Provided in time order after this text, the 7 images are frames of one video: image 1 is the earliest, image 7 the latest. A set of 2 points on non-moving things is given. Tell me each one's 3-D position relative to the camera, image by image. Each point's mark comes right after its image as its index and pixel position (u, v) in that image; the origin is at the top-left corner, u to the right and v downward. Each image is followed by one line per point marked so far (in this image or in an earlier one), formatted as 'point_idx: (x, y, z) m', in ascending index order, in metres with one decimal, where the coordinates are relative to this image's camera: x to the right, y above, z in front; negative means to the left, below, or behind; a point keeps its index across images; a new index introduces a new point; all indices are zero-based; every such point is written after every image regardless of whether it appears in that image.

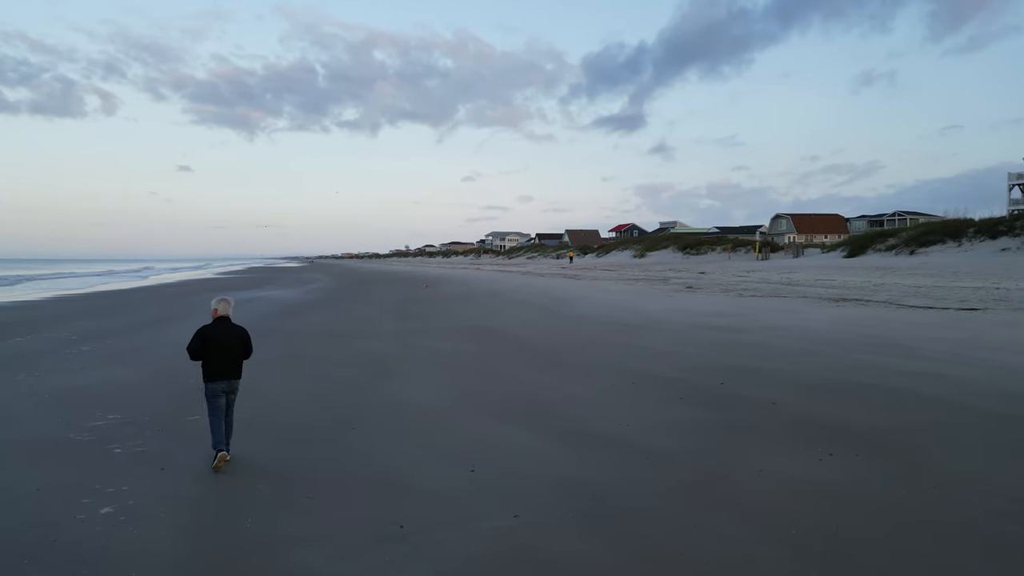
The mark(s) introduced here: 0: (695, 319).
0: (+2.7, -0.5, +10.8) m
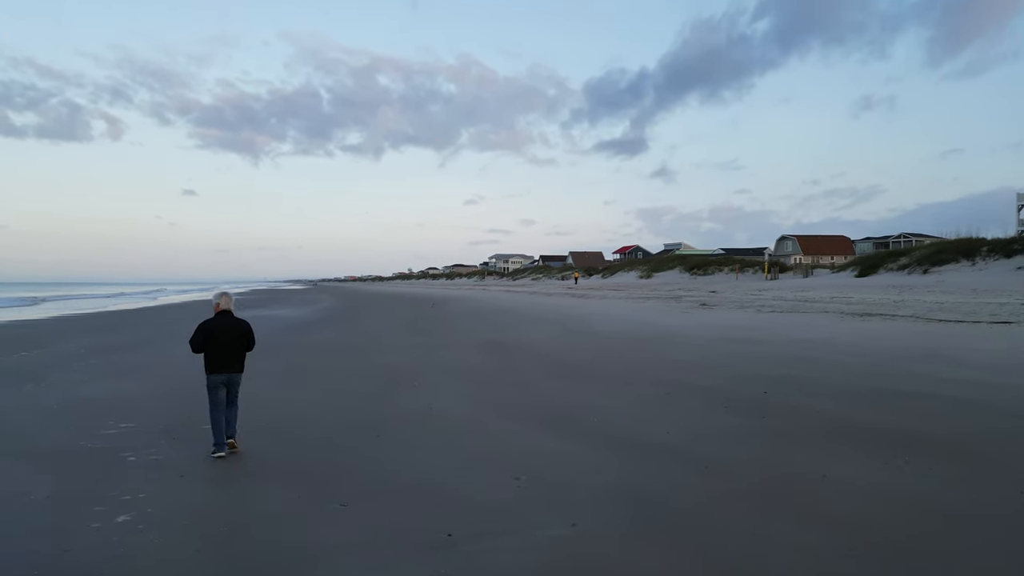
0: (+2.9, -0.7, +10.5) m
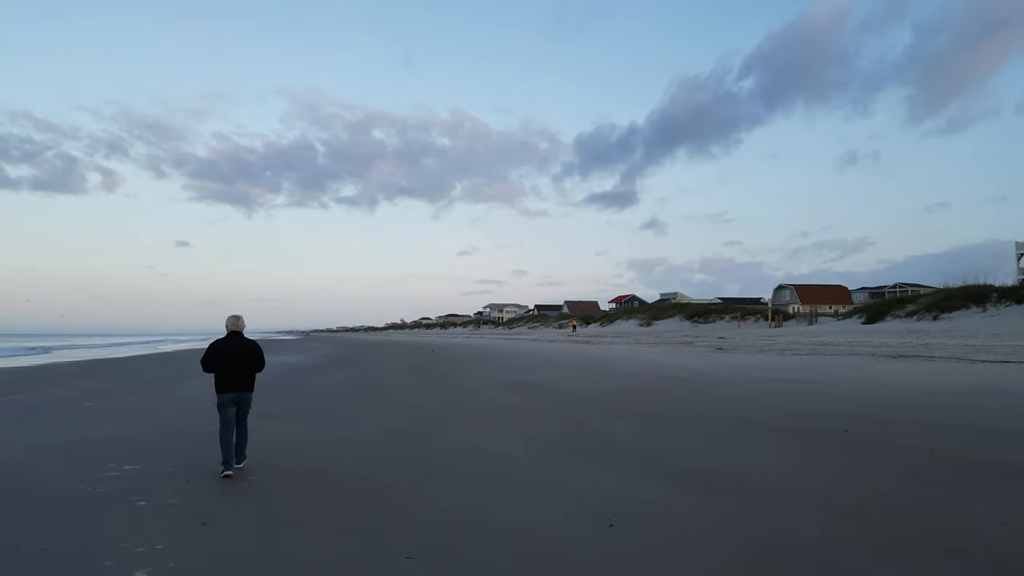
0: (+3.2, -1.2, +10.0) m
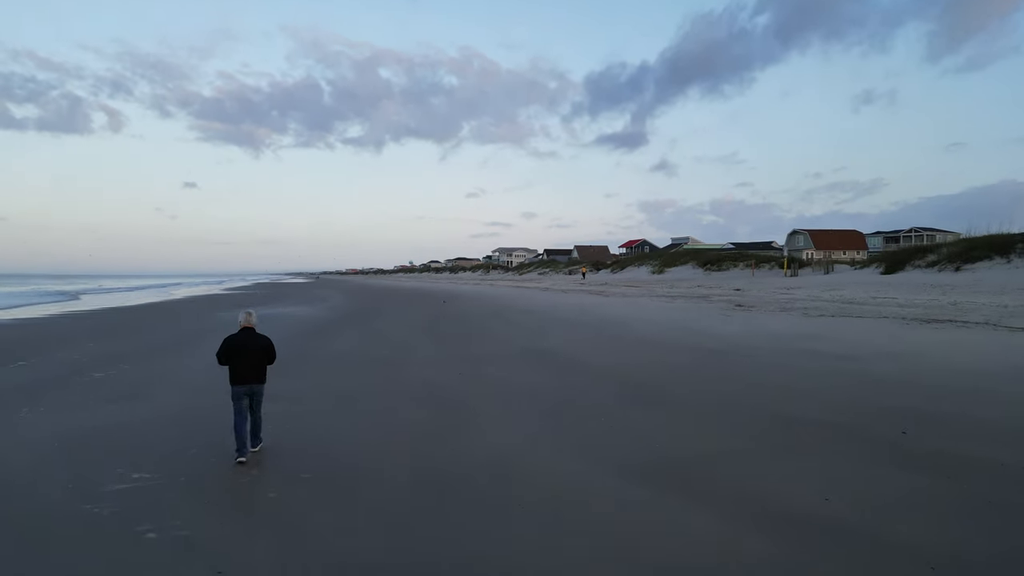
0: (+3.5, -0.7, +9.7) m
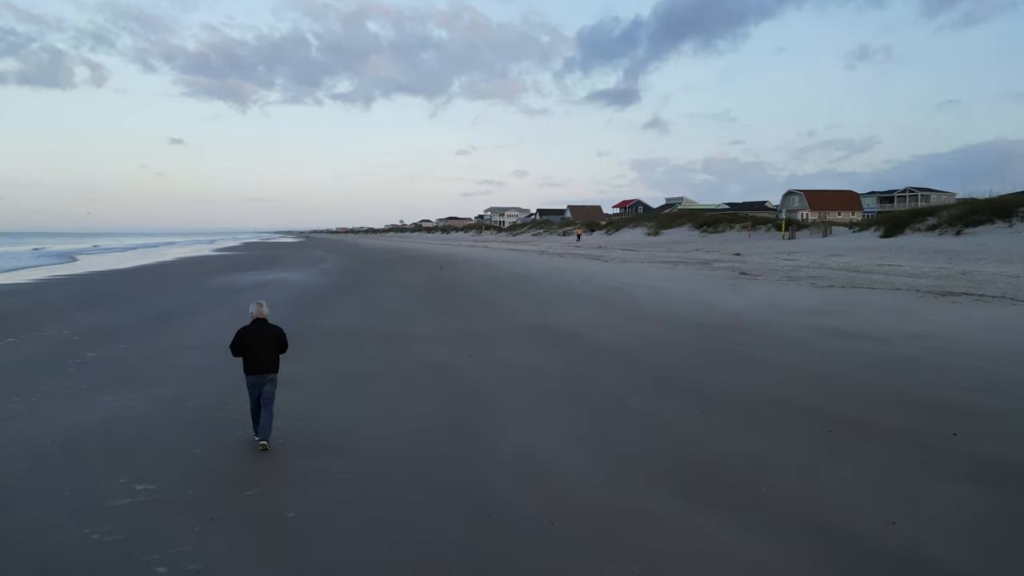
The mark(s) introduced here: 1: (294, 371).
0: (+3.5, -0.4, +9.4) m
1: (-2.3, -0.8, +7.8) m
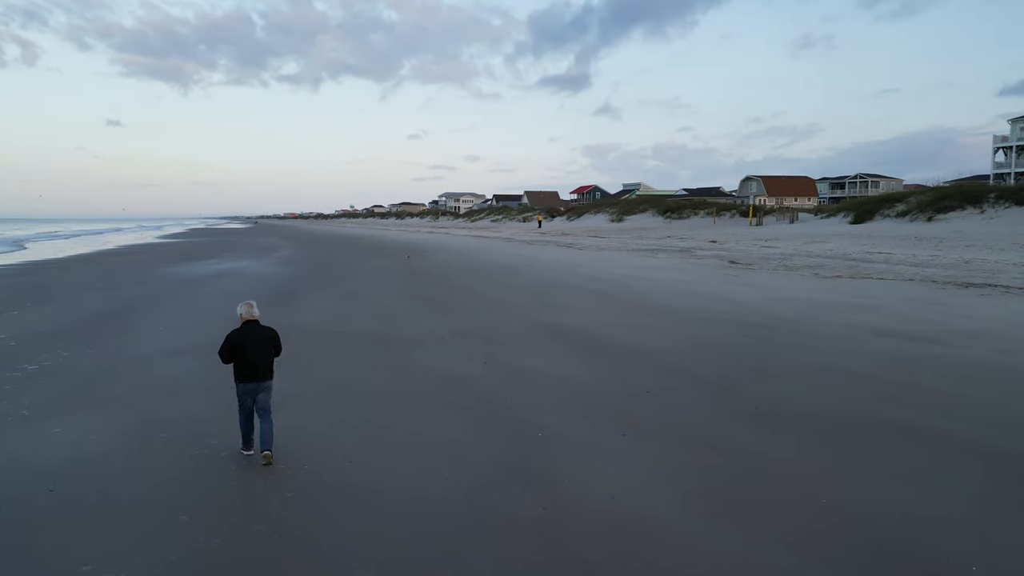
0: (+3.6, -0.3, +8.8) m
1: (-2.2, -0.8, +6.8) m
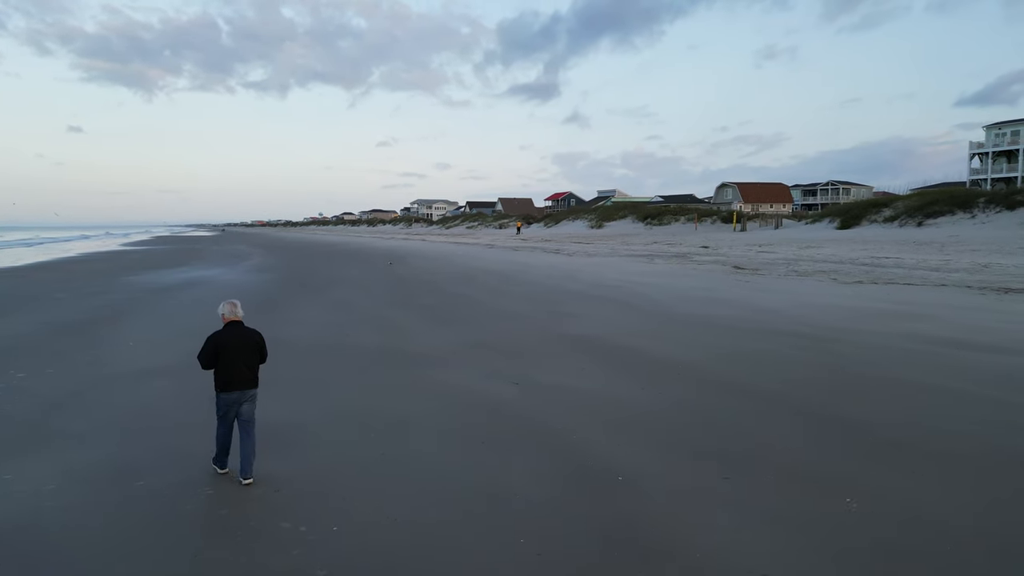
0: (+3.7, -0.4, +8.1) m
1: (-2.0, -0.9, +5.9) m
